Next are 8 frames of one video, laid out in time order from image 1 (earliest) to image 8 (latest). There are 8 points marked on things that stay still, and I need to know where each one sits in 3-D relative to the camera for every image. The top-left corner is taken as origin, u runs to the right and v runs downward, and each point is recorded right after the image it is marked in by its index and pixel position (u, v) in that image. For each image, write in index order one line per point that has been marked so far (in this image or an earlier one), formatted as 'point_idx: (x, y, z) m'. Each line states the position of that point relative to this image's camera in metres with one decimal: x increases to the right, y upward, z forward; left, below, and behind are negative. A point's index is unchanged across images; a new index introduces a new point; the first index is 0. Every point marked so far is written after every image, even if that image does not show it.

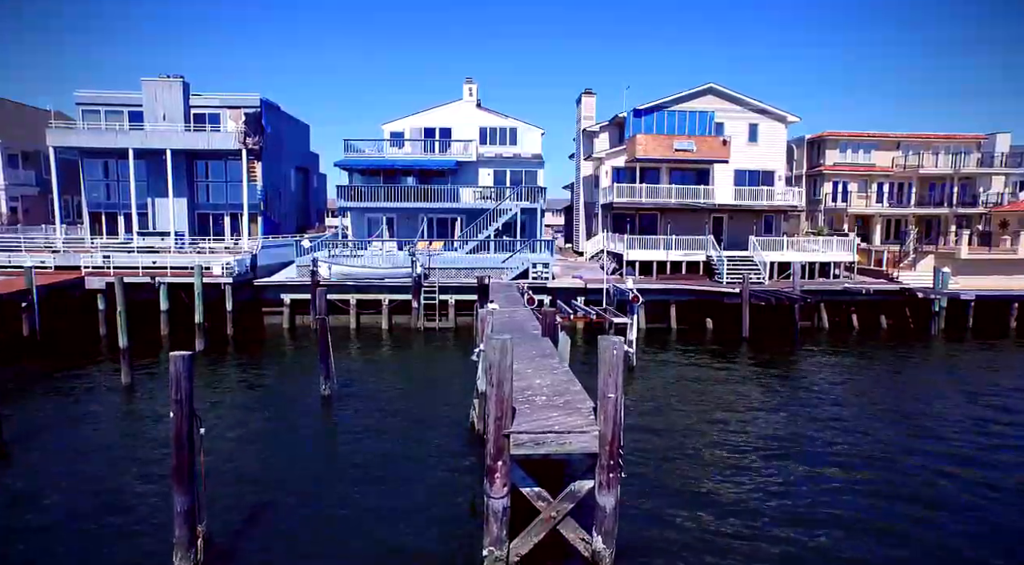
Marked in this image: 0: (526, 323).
0: (+0.3, -1.1, +17.2) m
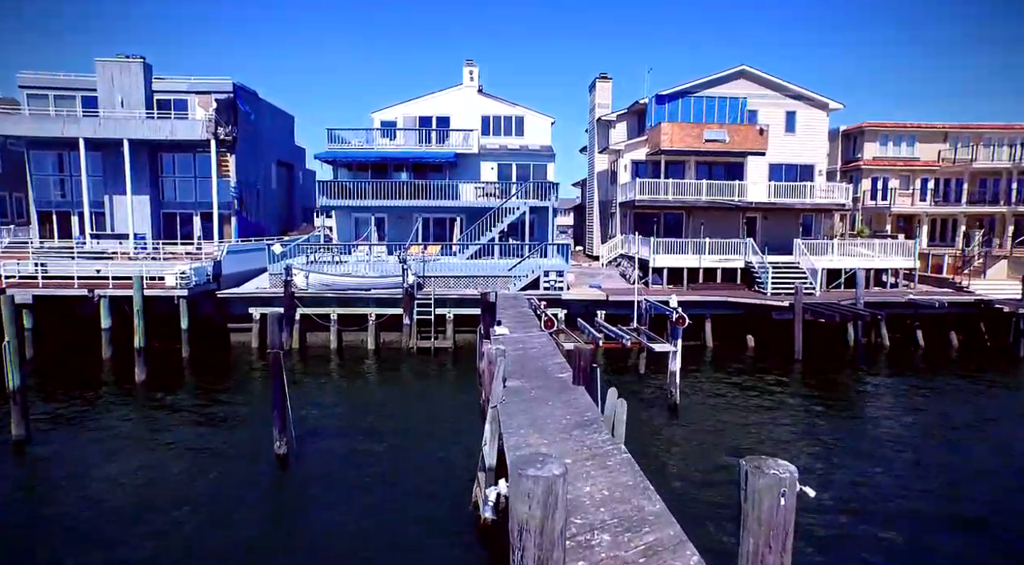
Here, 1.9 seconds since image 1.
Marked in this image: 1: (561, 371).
0: (+0.7, -1.5, +12.7) m
1: (+0.9, -1.6, +11.9) m
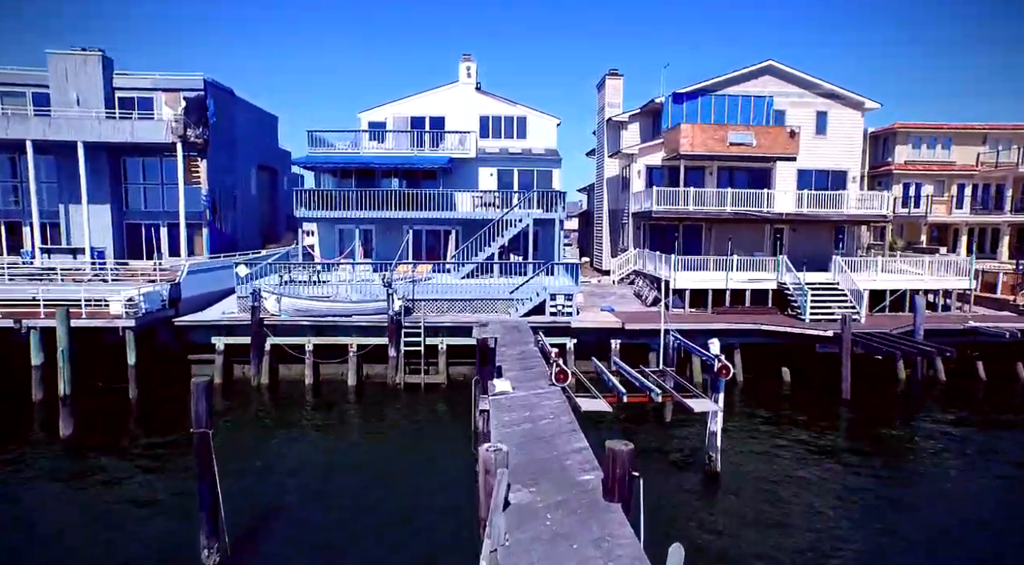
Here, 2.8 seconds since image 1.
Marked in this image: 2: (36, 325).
0: (+0.7, -2.4, +9.4) m
1: (+0.9, -2.5, +8.6) m
2: (-13.3, -1.2, +18.6) m
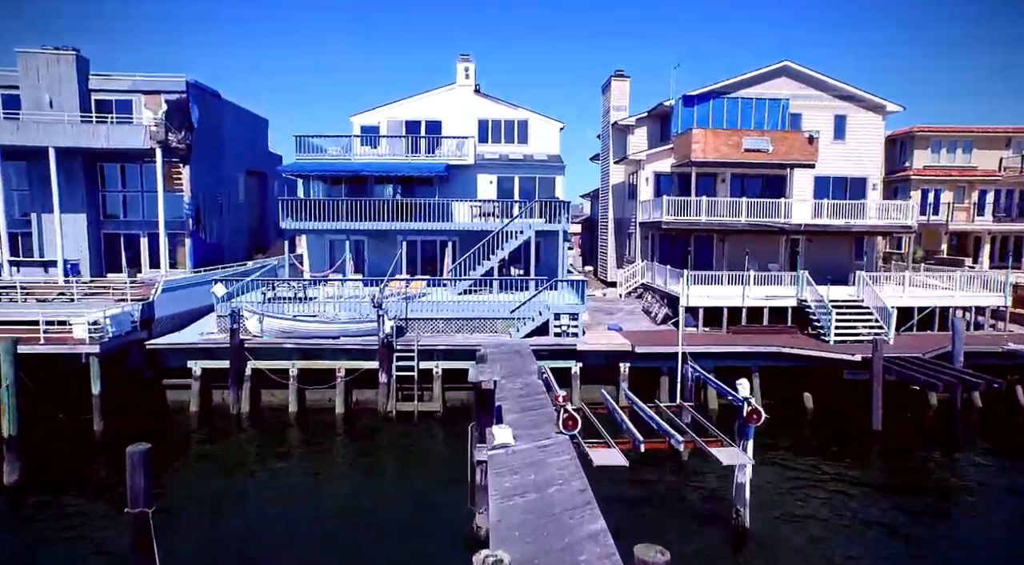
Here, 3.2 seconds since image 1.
0: (+0.7, -3.0, +7.7) m
1: (+1.0, -3.1, +6.9) m
2: (-13.3, -1.8, +16.9) m
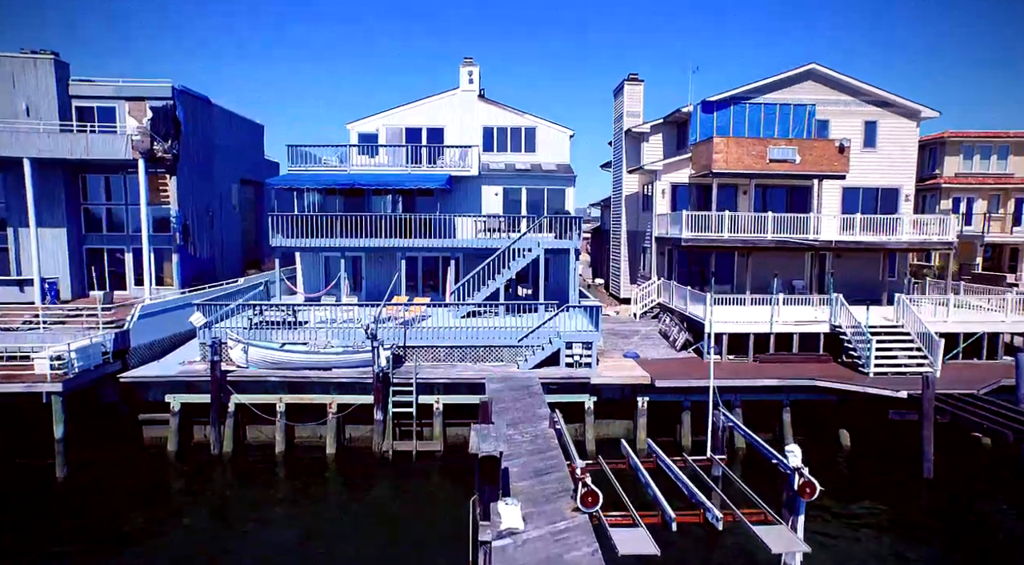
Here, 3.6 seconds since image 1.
0: (+0.9, -3.8, +5.9) m
1: (+1.1, -3.8, +5.1) m
2: (-13.1, -2.6, +15.2) m
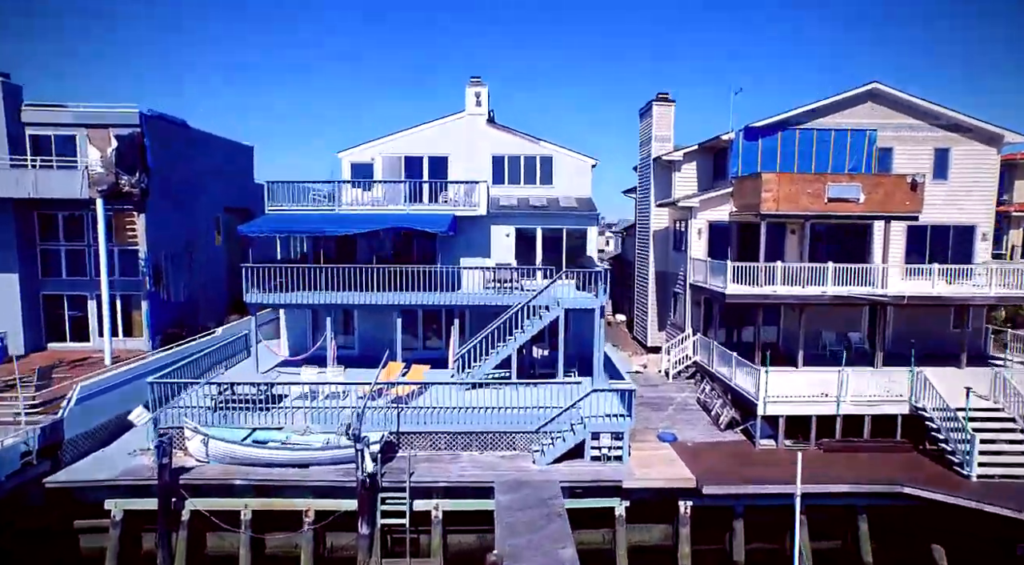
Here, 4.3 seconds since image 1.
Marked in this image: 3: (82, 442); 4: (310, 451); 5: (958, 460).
0: (+1.0, -5.7, +2.4) m
1: (+1.2, -5.7, +1.6) m
2: (-12.8, -4.4, +11.9) m
3: (-10.6, -3.9, +16.5) m
4: (-4.8, -4.0, +15.9) m
5: (+10.9, -4.2, +16.5) m
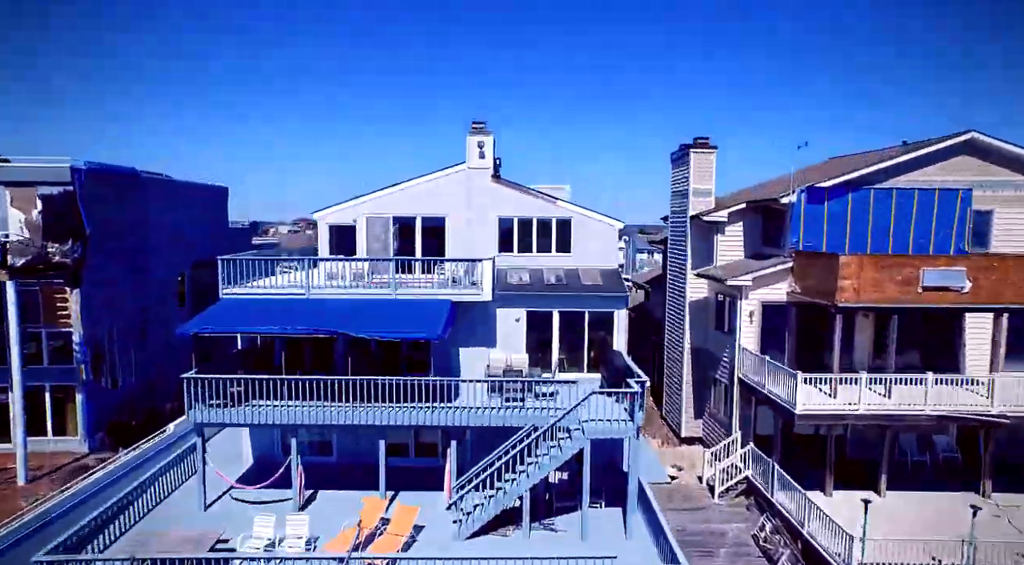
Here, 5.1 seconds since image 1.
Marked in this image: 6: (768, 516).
0: (+1.1, -8.4, -1.8) m
1: (+1.3, -8.5, -2.7) m
2: (-12.6, -7.1, +7.8) m
3: (-10.3, -6.6, +12.3) m
4: (-4.6, -6.7, +11.7) m
5: (+11.1, -6.9, +12.1) m
6: (+6.5, -5.9, +17.1) m
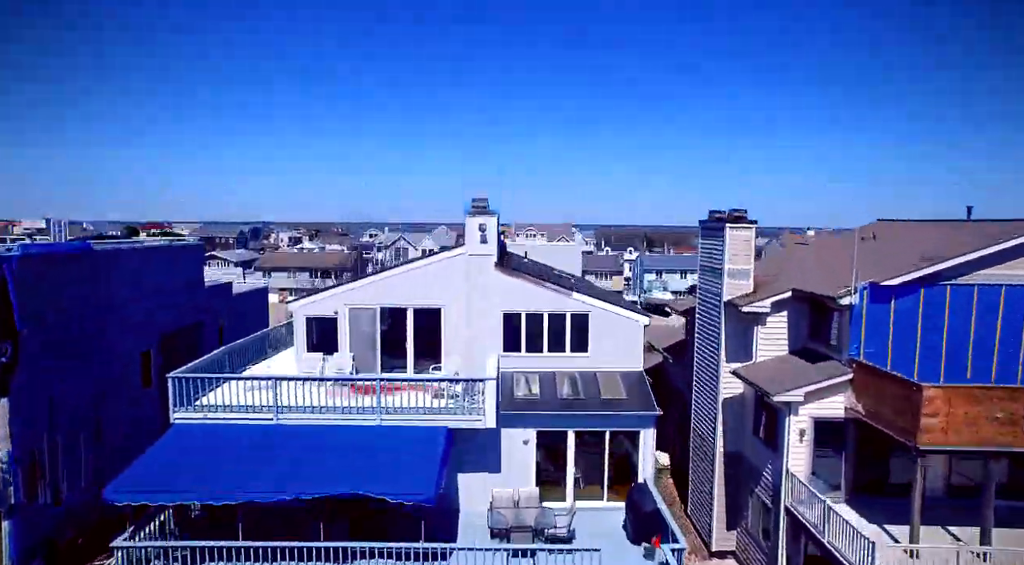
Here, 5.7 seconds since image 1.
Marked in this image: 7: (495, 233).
0: (+1.3, -11.2, -4.9) m
1: (+1.4, -11.2, -5.7) m
2: (-12.4, -9.9, +4.7) m
3: (-10.2, -9.4, +9.3) m
4: (-4.4, -9.4, +8.6) m
5: (+11.3, -9.7, +9.1) m
6: (+6.7, -8.7, +14.1) m
7: (-0.4, +1.3, +17.3) m
